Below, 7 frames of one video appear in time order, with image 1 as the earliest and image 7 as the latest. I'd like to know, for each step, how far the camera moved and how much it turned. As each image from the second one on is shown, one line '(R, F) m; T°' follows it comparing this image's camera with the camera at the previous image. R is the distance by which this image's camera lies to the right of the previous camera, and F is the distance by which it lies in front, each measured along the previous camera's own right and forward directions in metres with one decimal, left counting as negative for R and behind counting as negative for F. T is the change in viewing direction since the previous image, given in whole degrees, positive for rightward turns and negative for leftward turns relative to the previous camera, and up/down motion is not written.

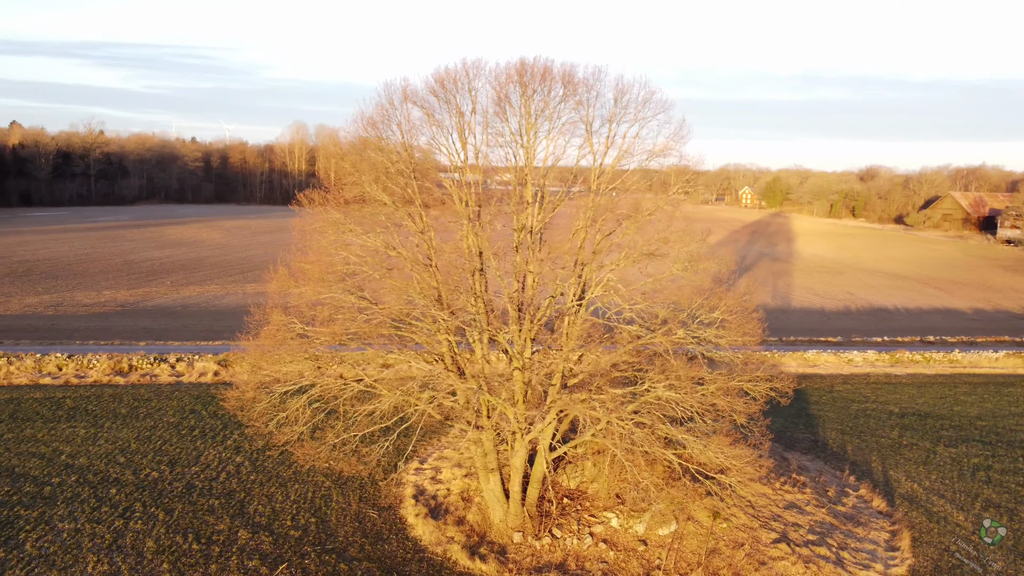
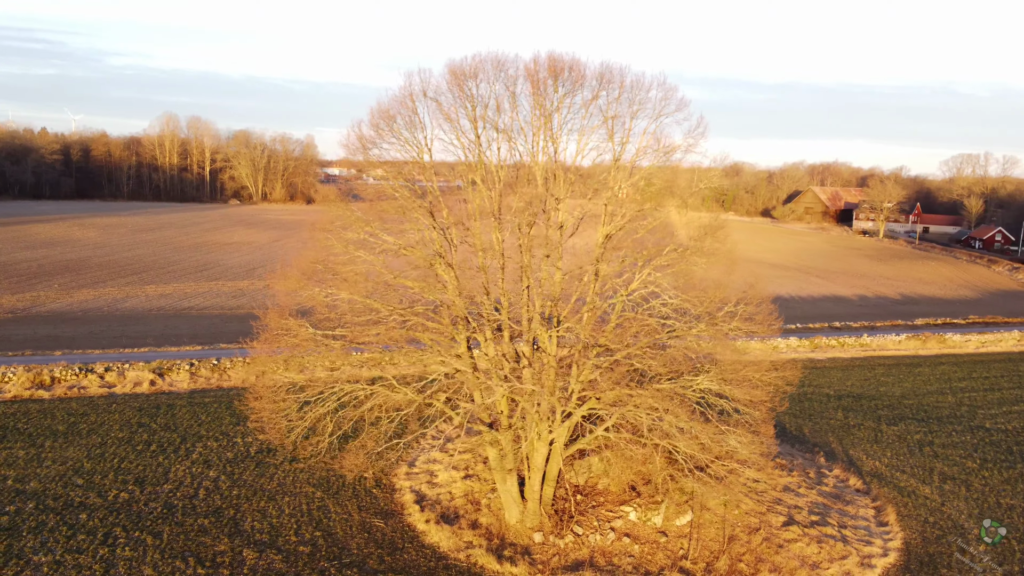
(-1.9, +0.2) m; +8°
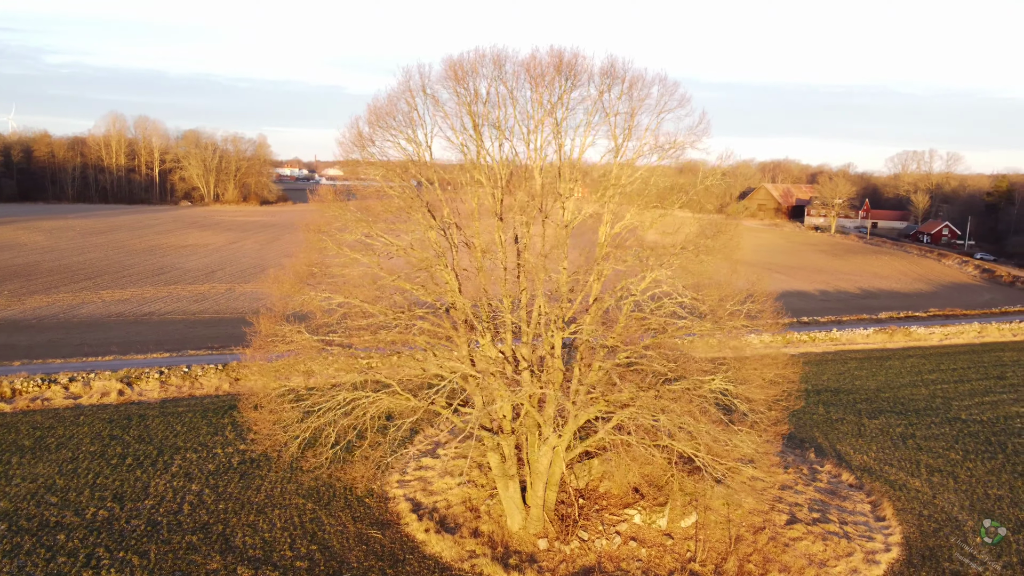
(-0.6, +0.3) m; +3°
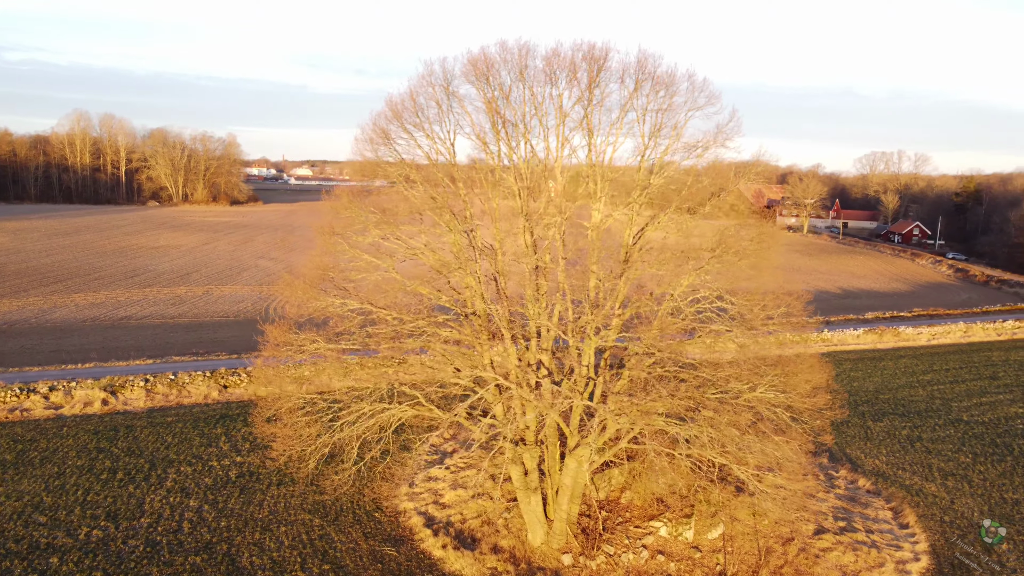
(-0.7, +0.5) m; +2°
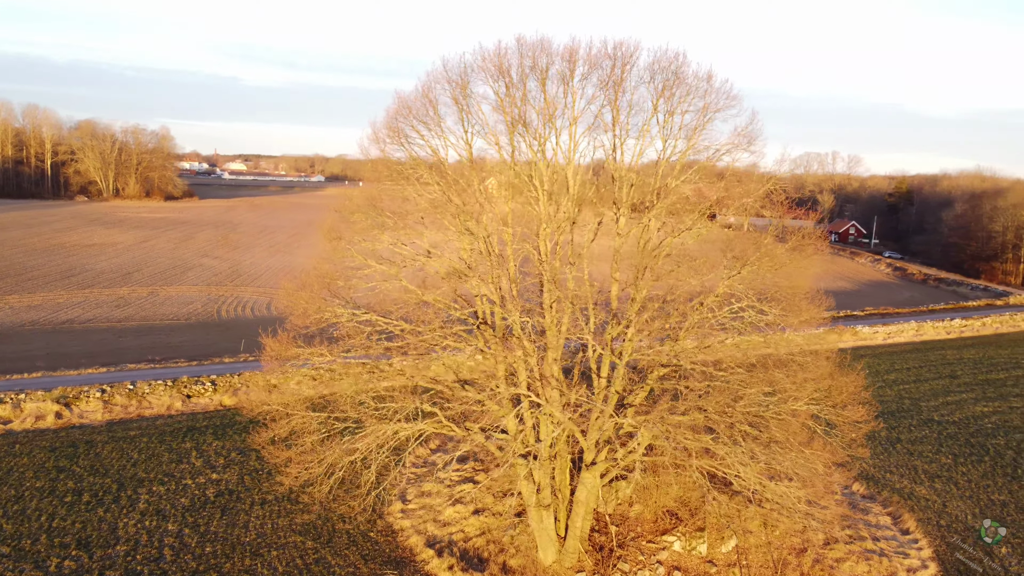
(-1.0, +0.5) m; +4°
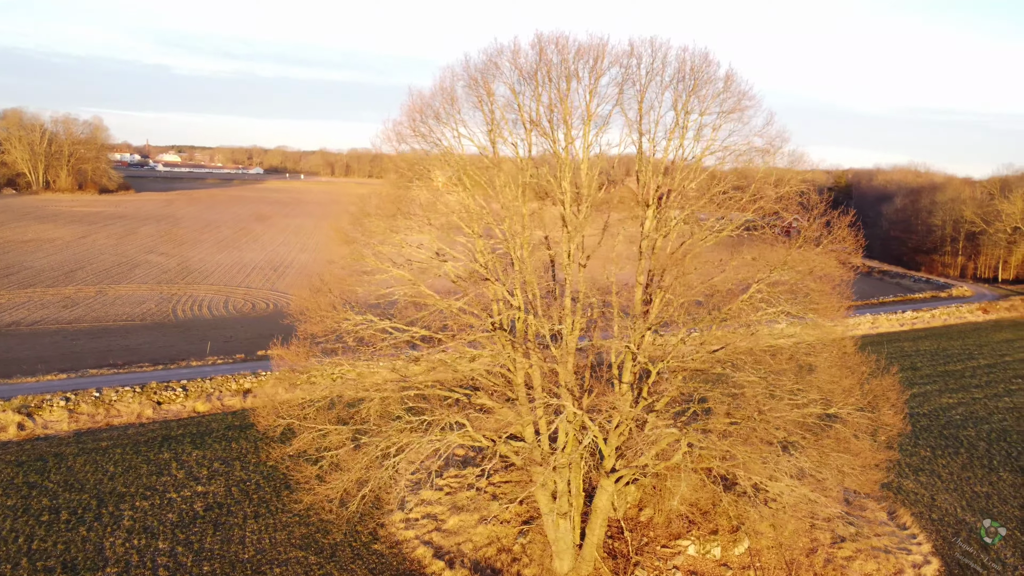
(-0.9, +0.2) m; +4°
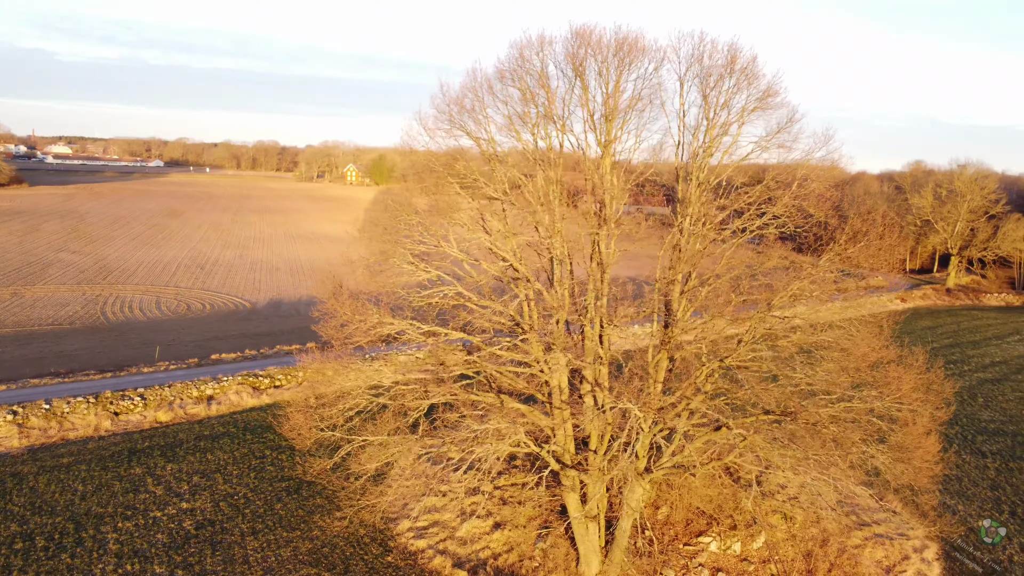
(-1.4, +0.2) m; +5°
